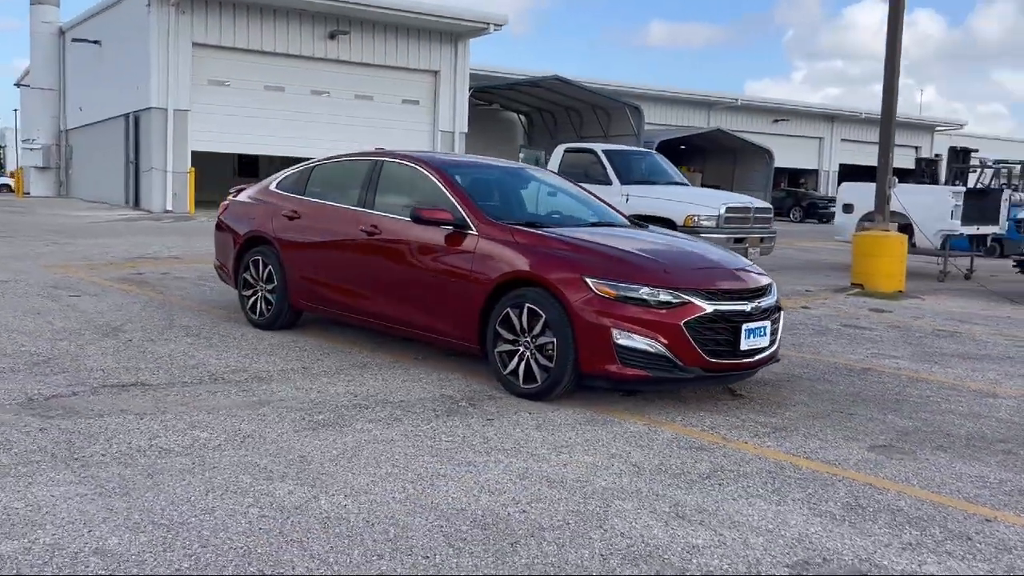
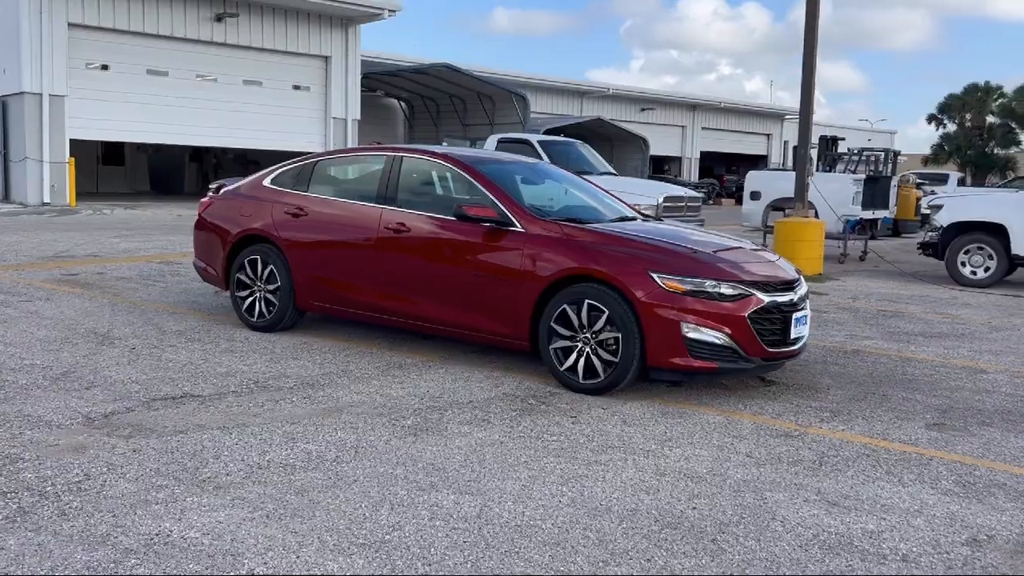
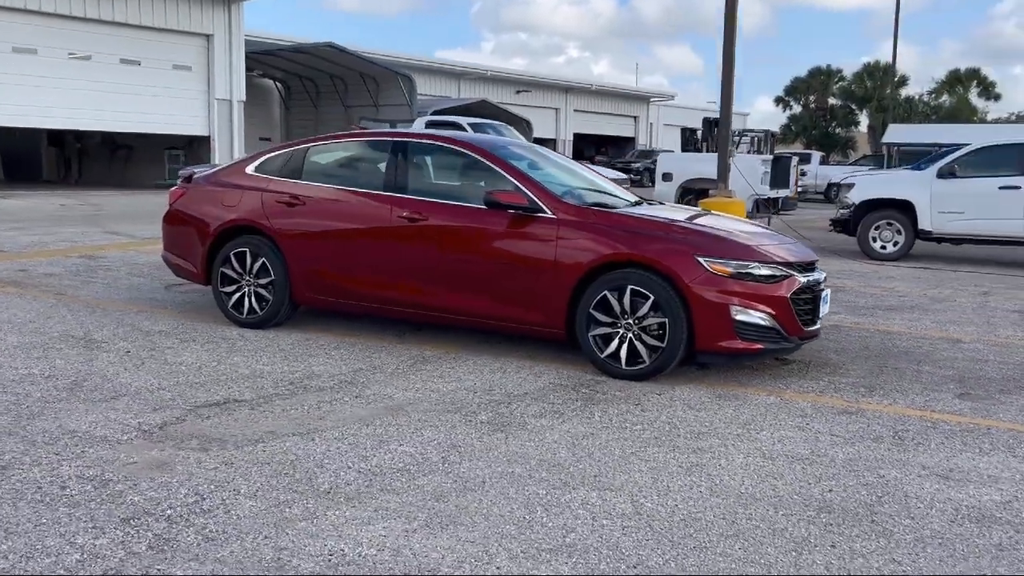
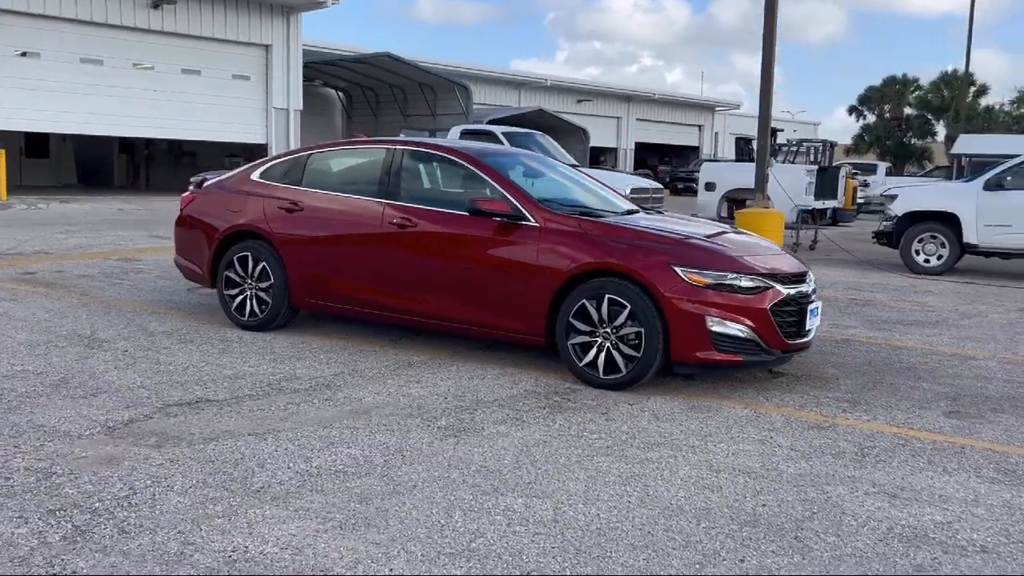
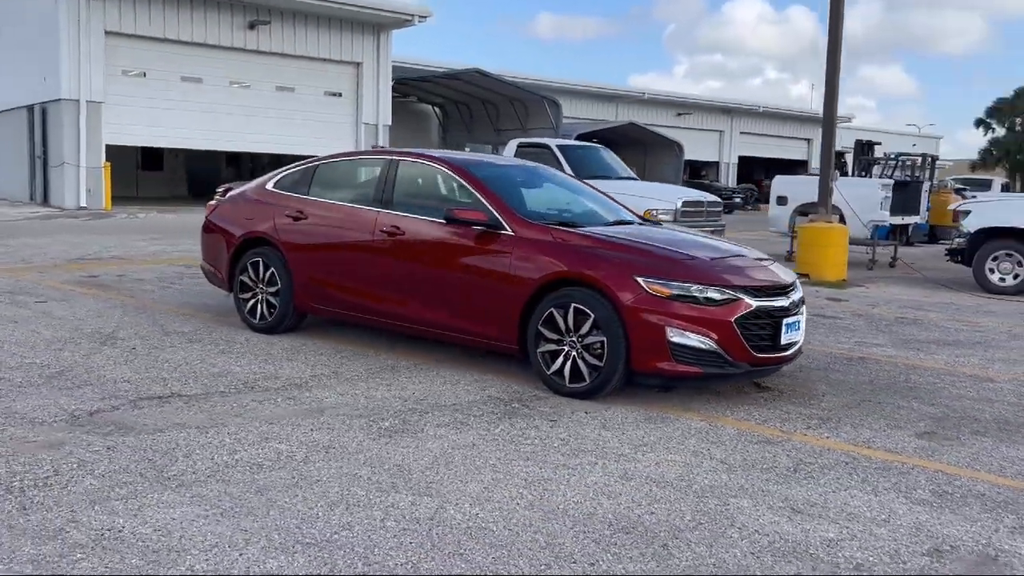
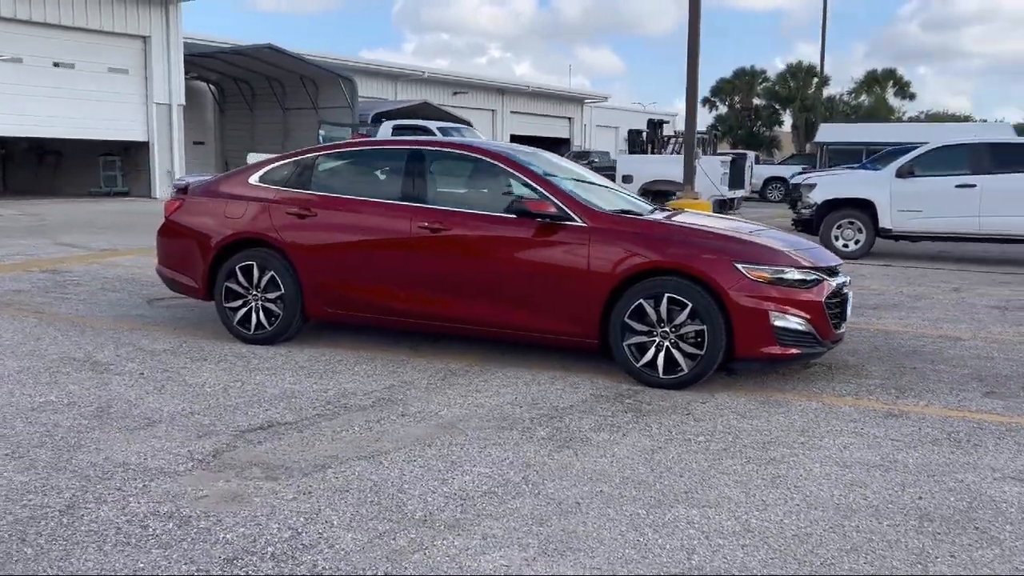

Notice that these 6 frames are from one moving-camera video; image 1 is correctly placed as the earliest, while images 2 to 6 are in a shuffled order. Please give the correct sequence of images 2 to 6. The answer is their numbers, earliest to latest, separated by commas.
5, 2, 4, 3, 6
